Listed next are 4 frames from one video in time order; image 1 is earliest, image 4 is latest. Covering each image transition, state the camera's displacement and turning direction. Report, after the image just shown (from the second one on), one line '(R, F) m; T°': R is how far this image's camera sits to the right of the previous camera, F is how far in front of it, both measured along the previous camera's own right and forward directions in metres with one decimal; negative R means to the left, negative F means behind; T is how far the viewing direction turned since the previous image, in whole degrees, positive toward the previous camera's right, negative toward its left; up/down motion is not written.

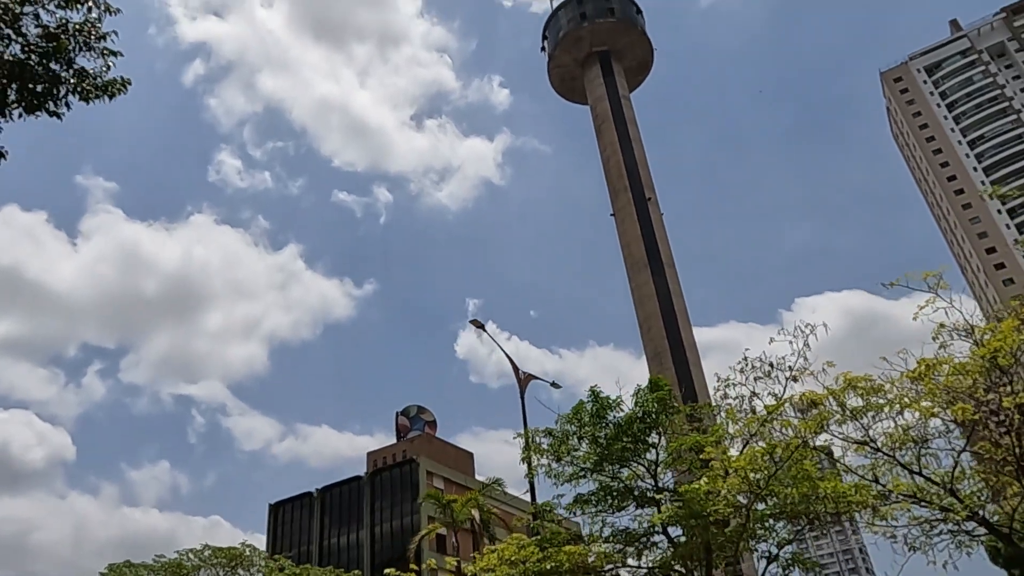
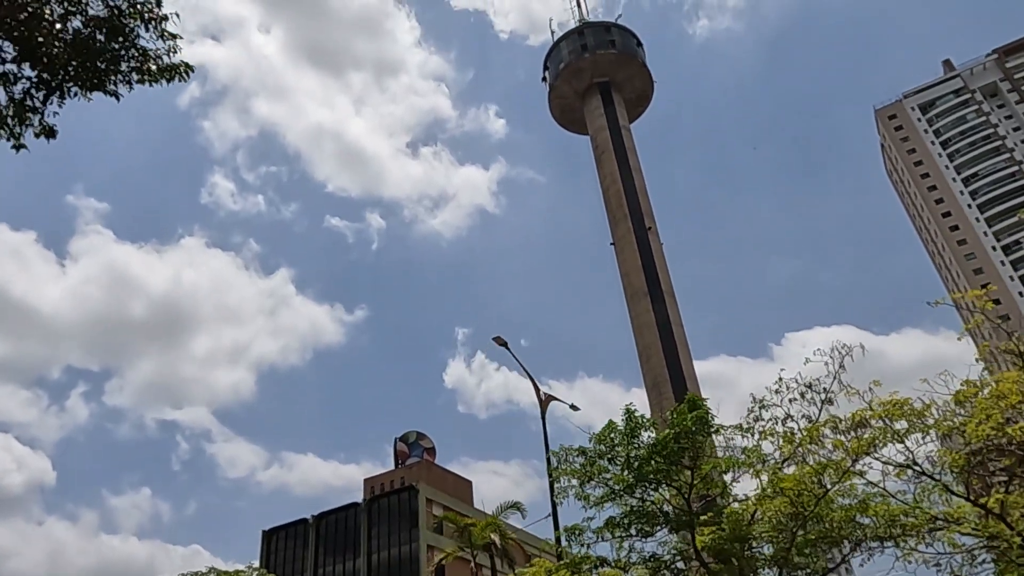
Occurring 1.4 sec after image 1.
(-1.0, +0.3) m; +1°
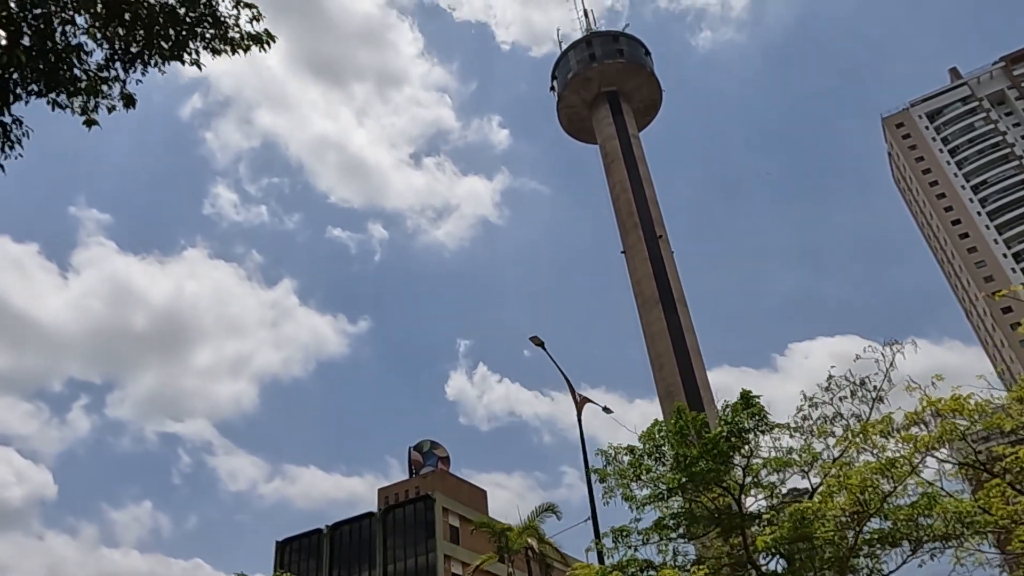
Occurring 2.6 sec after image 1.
(-1.0, +0.3) m; 0°
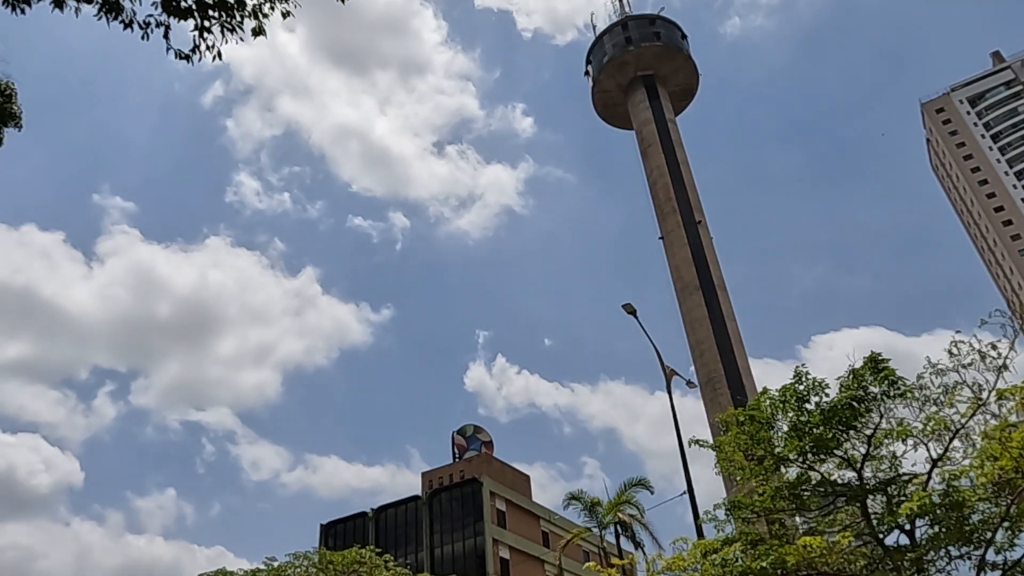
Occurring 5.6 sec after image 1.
(-1.9, +0.5) m; -1°
